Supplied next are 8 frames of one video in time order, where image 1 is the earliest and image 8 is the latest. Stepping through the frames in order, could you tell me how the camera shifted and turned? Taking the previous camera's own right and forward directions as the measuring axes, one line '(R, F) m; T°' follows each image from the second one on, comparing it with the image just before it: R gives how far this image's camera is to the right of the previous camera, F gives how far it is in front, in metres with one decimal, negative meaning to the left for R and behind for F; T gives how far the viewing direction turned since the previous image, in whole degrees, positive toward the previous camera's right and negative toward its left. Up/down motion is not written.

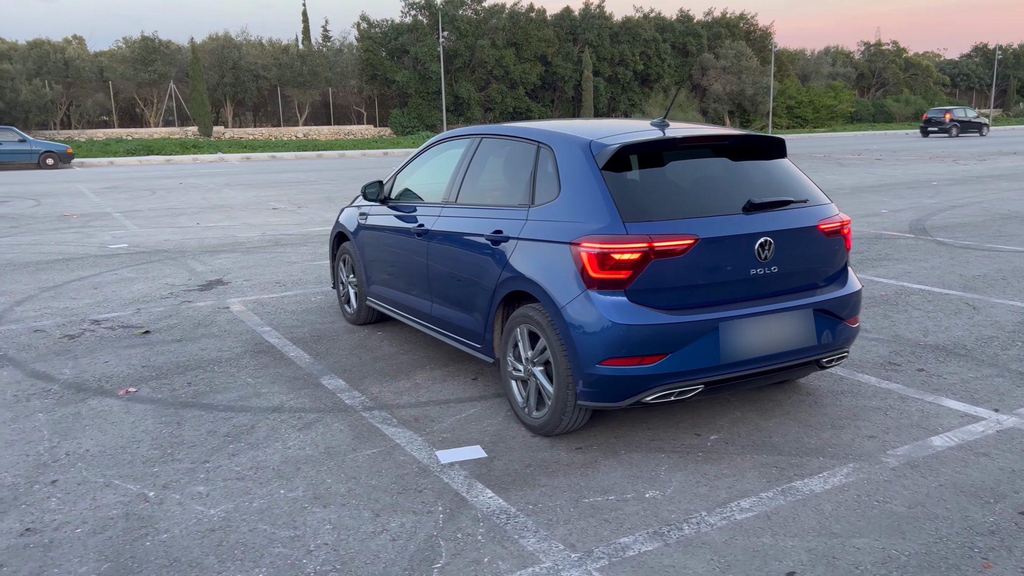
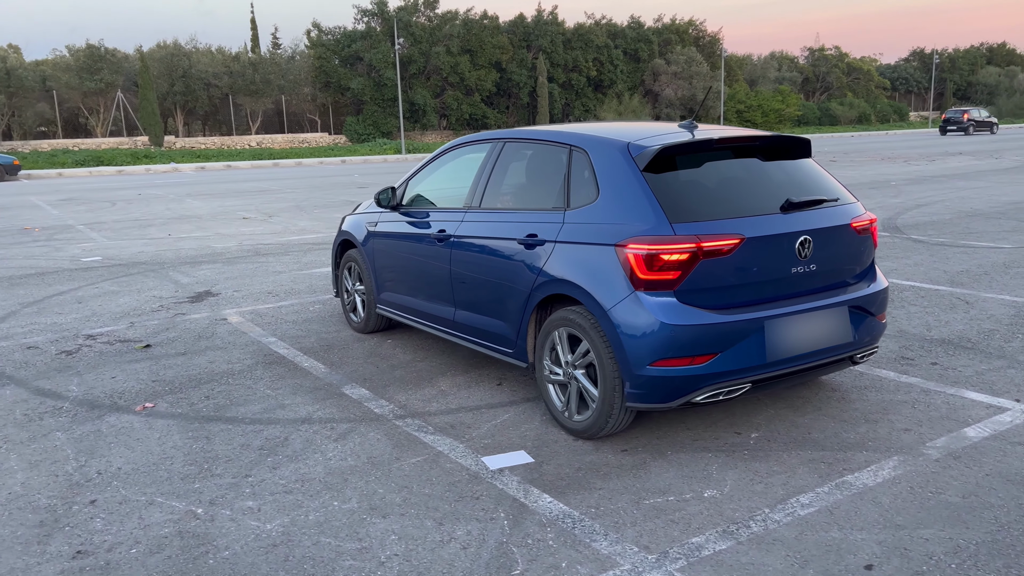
(-0.4, 0.0) m; +3°
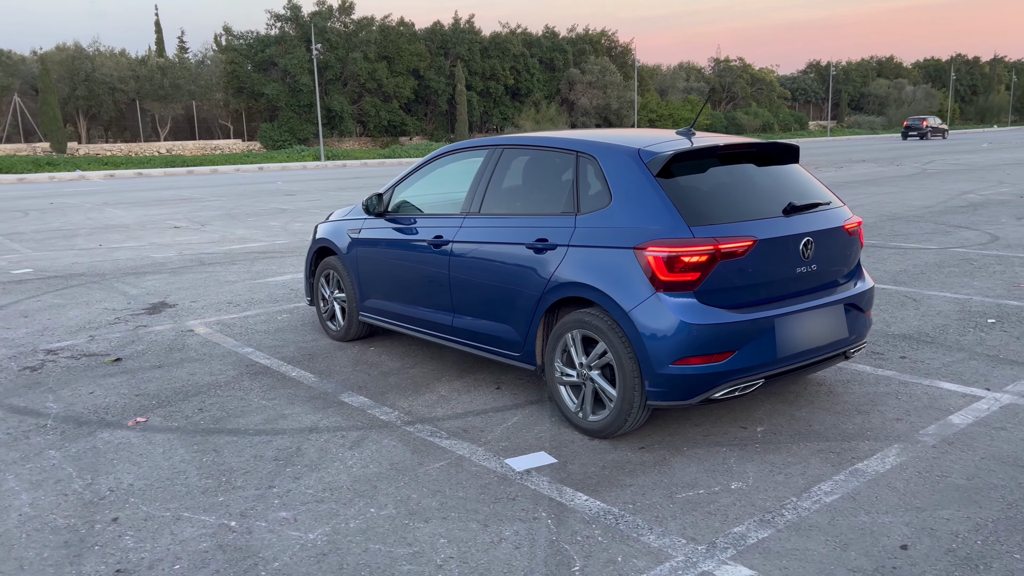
(-0.5, 0.0) m; +6°
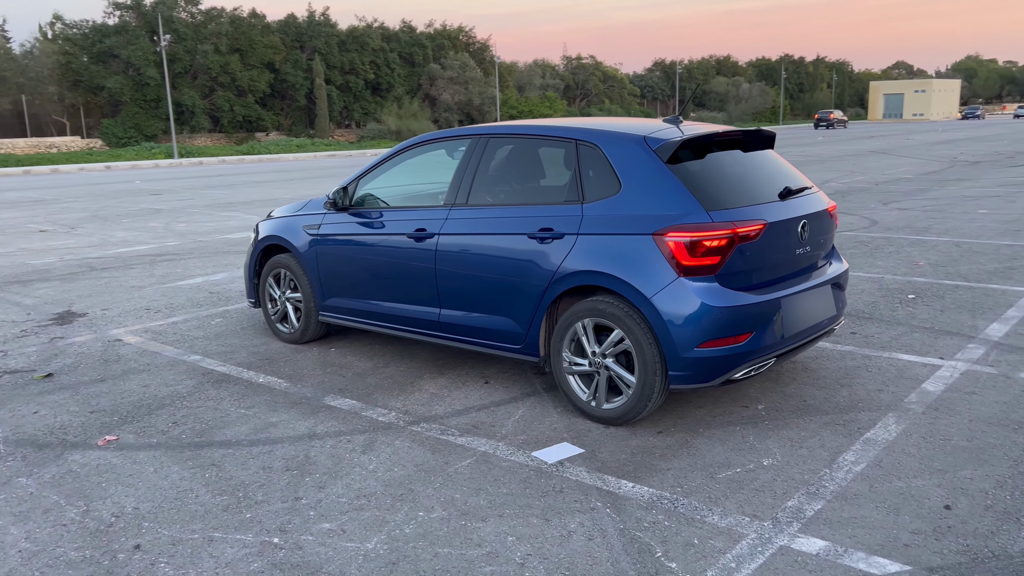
(-0.8, +0.1) m; +10°
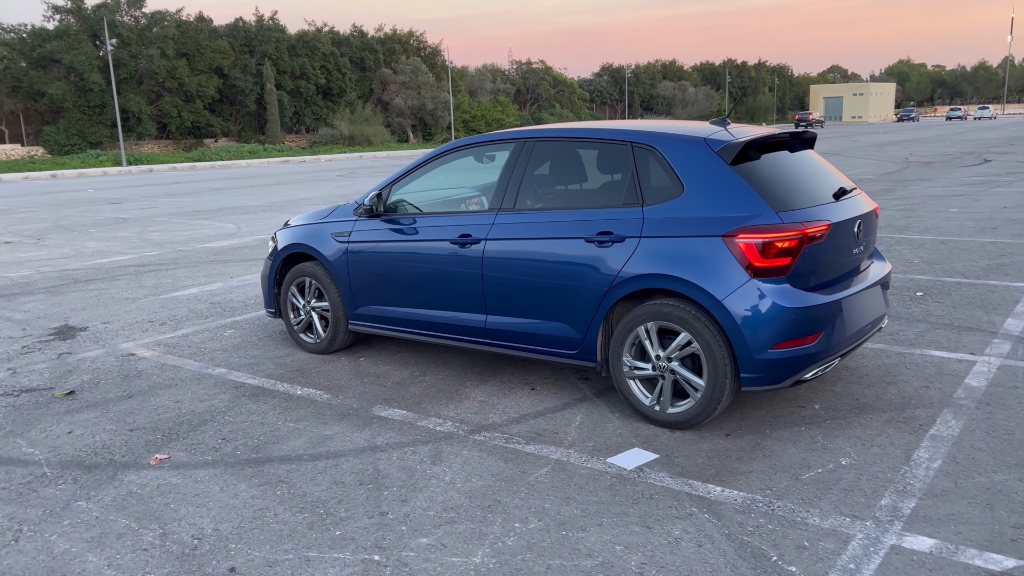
(-0.6, +0.1) m; +3°
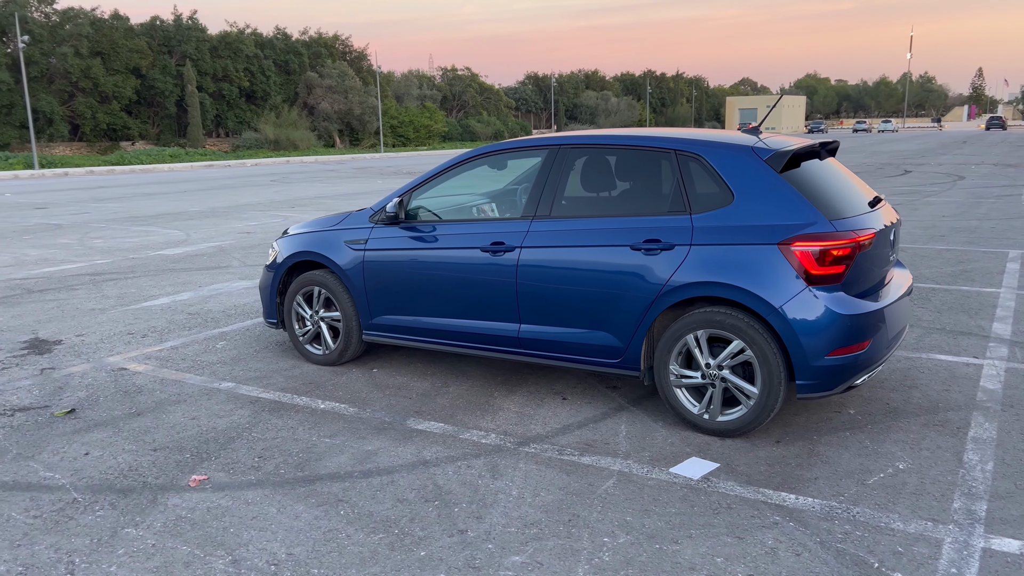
(-0.6, +0.1) m; +5°
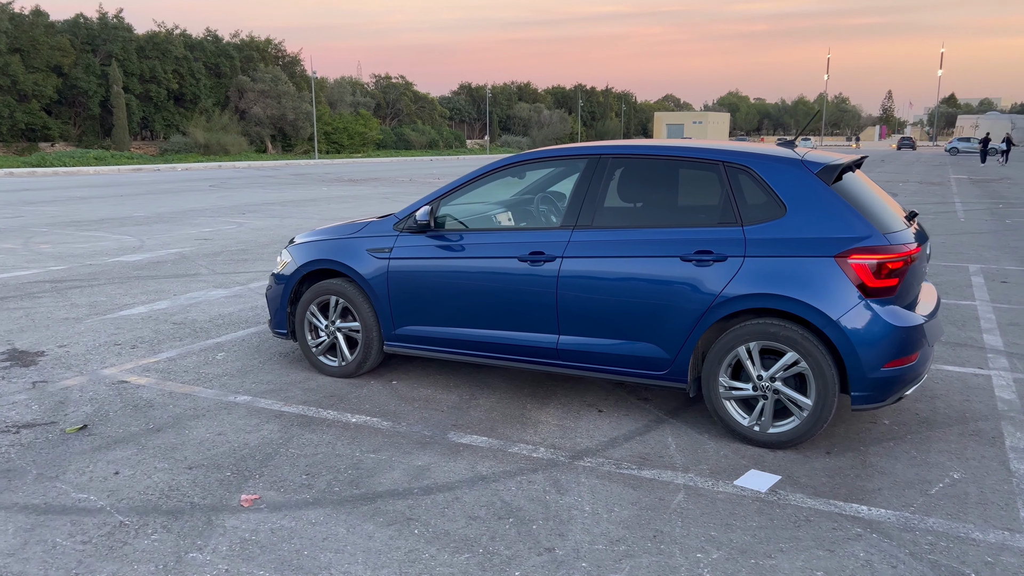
(-0.6, +0.1) m; +5°
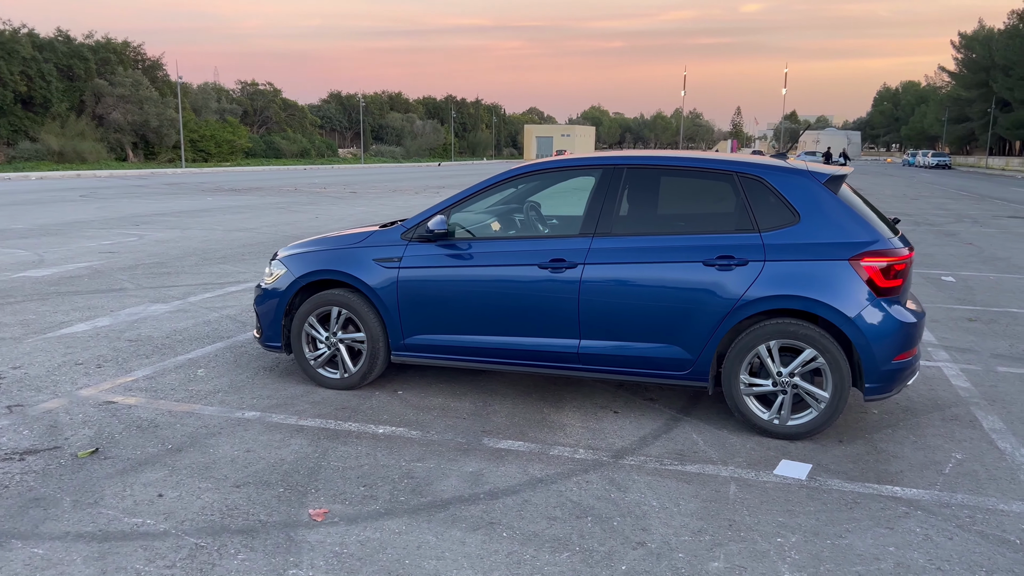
(-0.9, 0.0) m; +9°
